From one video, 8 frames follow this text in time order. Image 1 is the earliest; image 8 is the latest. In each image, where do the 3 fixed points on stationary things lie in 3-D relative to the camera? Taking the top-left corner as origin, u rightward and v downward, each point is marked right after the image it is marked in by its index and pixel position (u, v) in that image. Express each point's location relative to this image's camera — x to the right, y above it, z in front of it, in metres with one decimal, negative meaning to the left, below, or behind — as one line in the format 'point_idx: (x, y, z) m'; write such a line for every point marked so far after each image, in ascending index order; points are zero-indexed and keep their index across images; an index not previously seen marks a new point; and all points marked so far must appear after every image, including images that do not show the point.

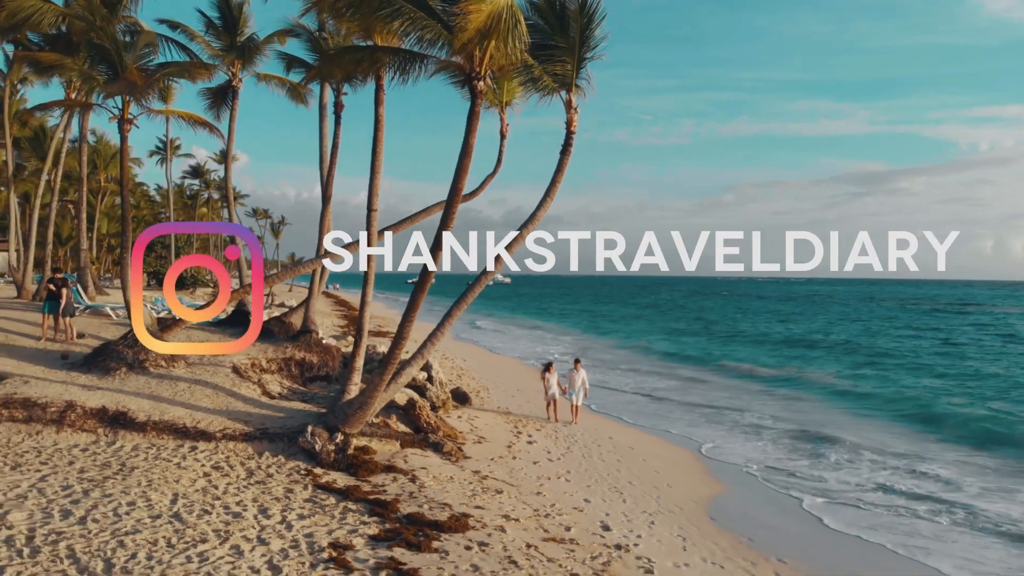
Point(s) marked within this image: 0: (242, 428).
0: (-3.6, -1.9, +8.3) m
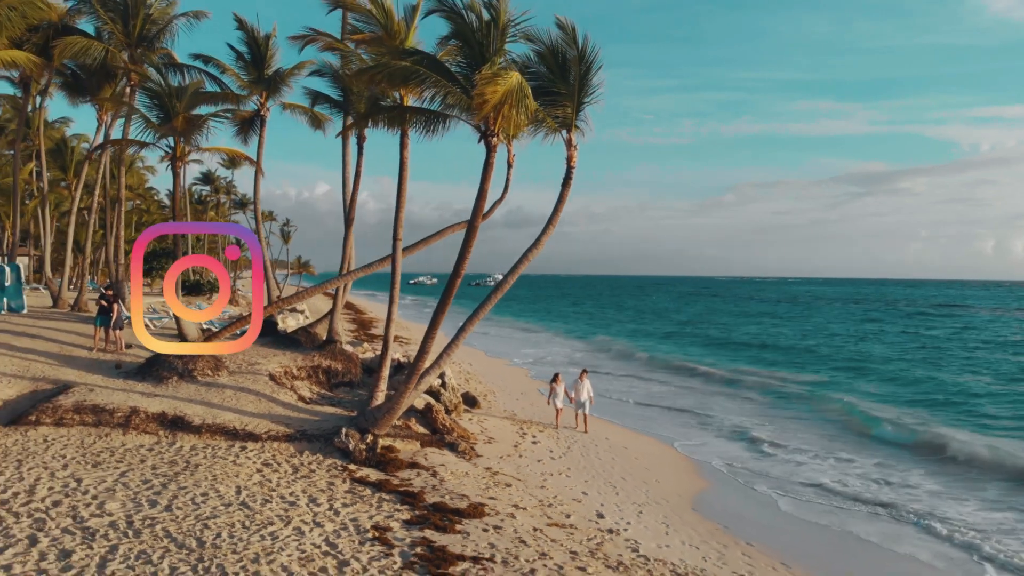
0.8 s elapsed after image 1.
0: (-3.5, -2.2, +9.5) m
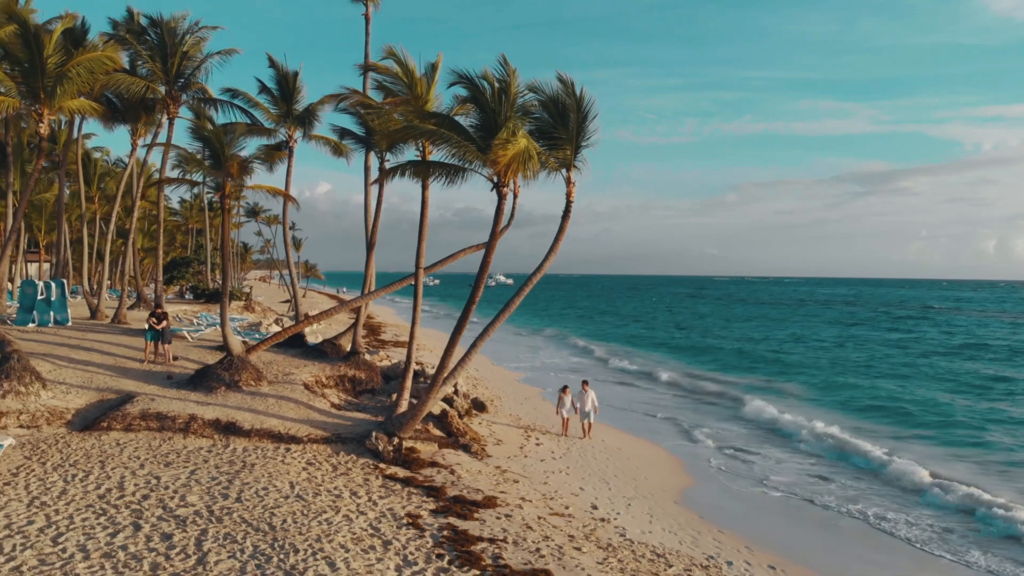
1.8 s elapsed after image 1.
0: (-3.4, -2.6, +10.9) m
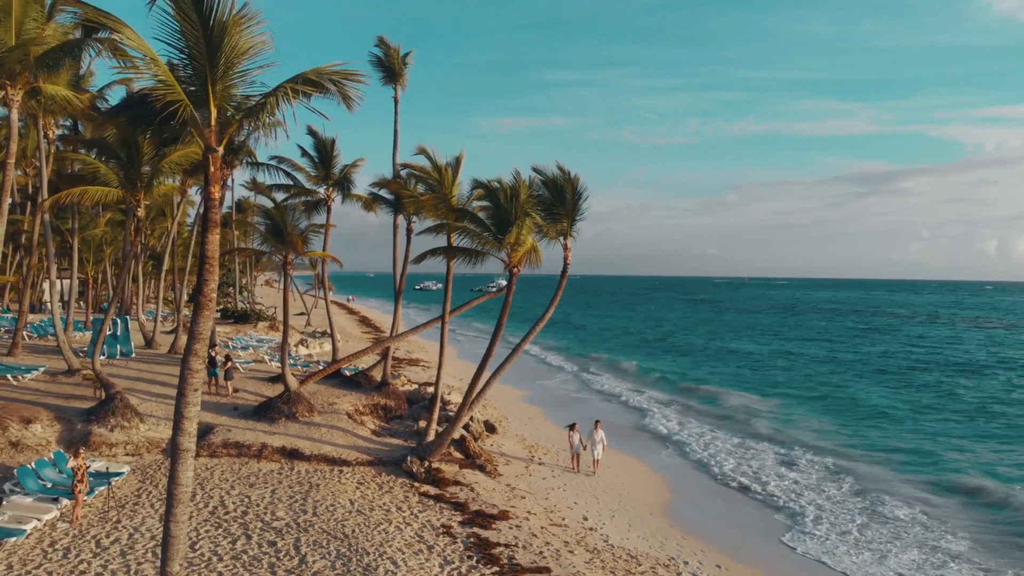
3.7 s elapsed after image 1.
0: (-3.2, -3.7, +13.5) m
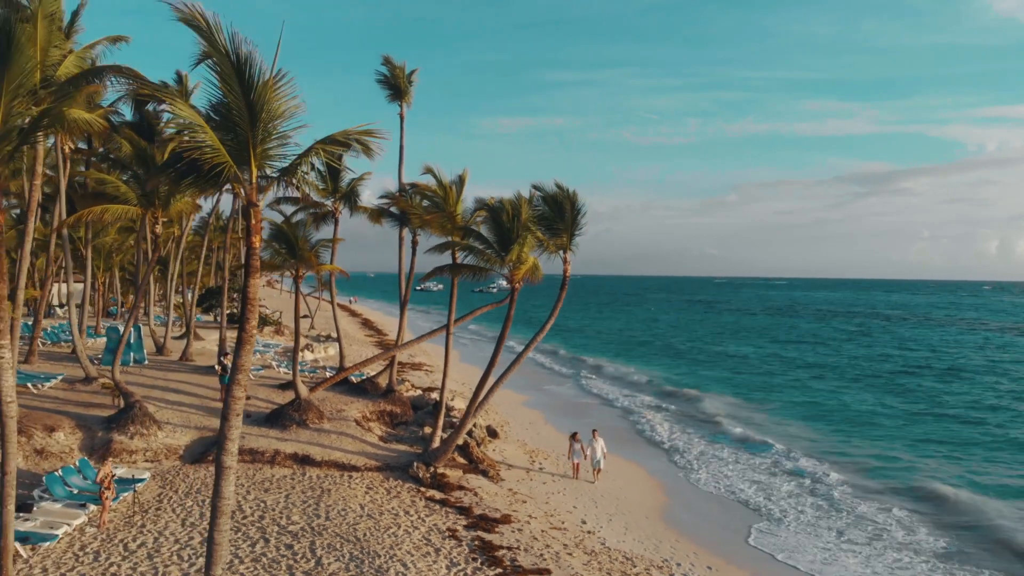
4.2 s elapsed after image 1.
0: (-3.1, -4.0, +14.1) m
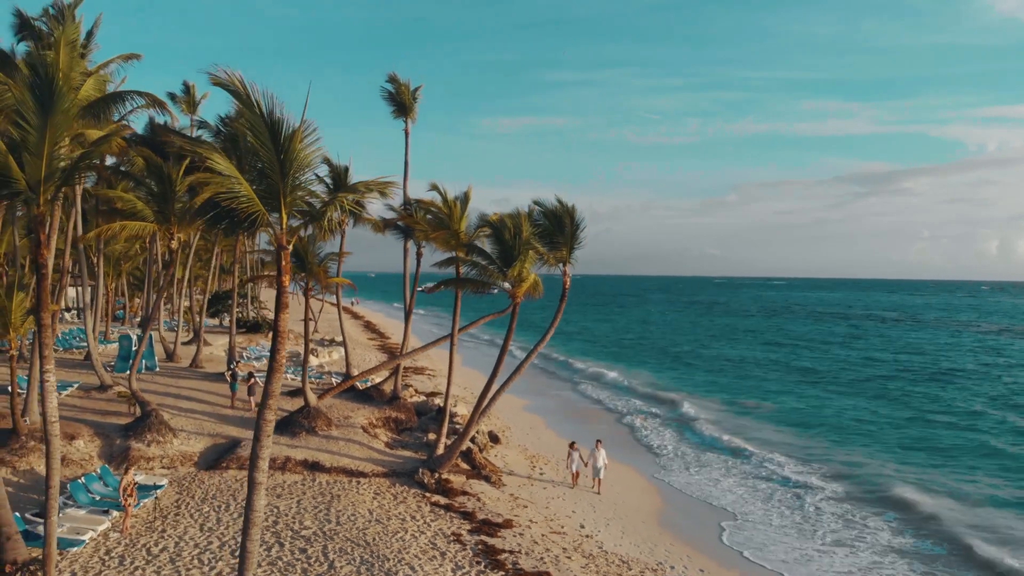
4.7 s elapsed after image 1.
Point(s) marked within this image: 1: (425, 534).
0: (-3.1, -4.4, +14.7) m
1: (-1.7, -4.7, +11.7) m
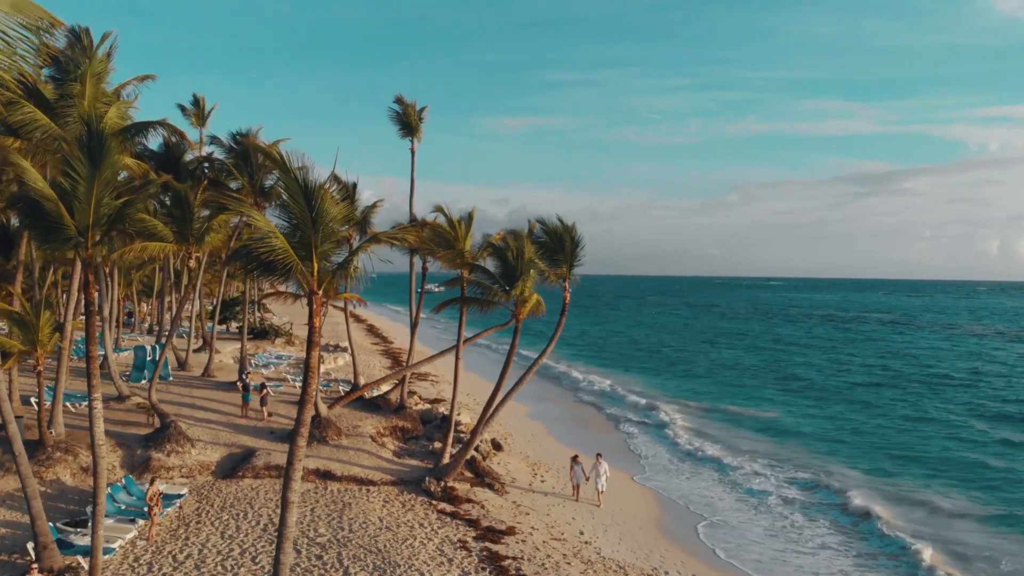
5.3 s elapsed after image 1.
0: (-3.0, -4.8, +15.4) m
1: (-1.6, -5.1, +12.4) m
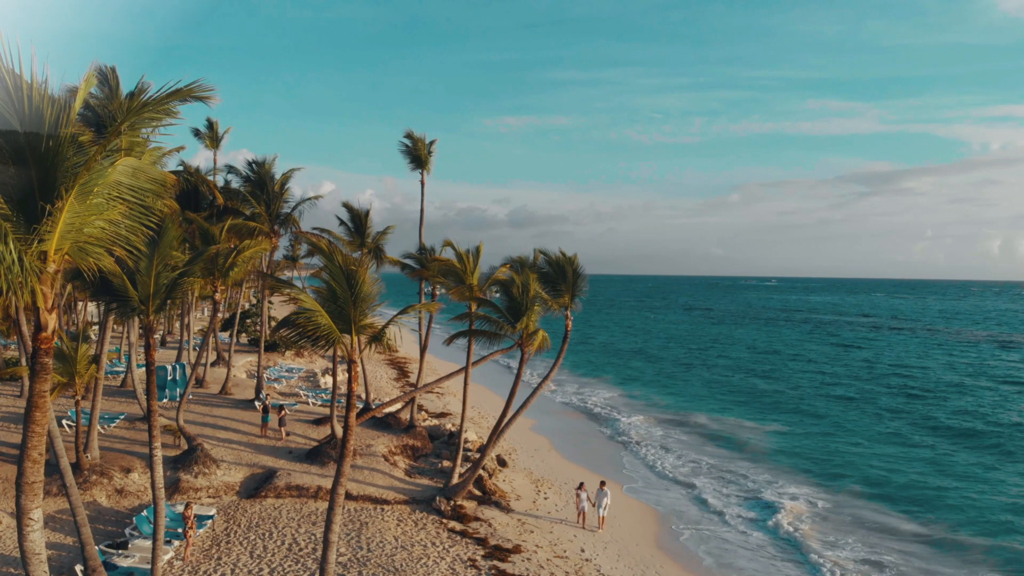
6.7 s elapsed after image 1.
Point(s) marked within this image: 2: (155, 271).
0: (-2.9, -5.6, +16.4) m
1: (-1.5, -6.0, +13.4) m
2: (-4.9, +0.2, +8.3) m
